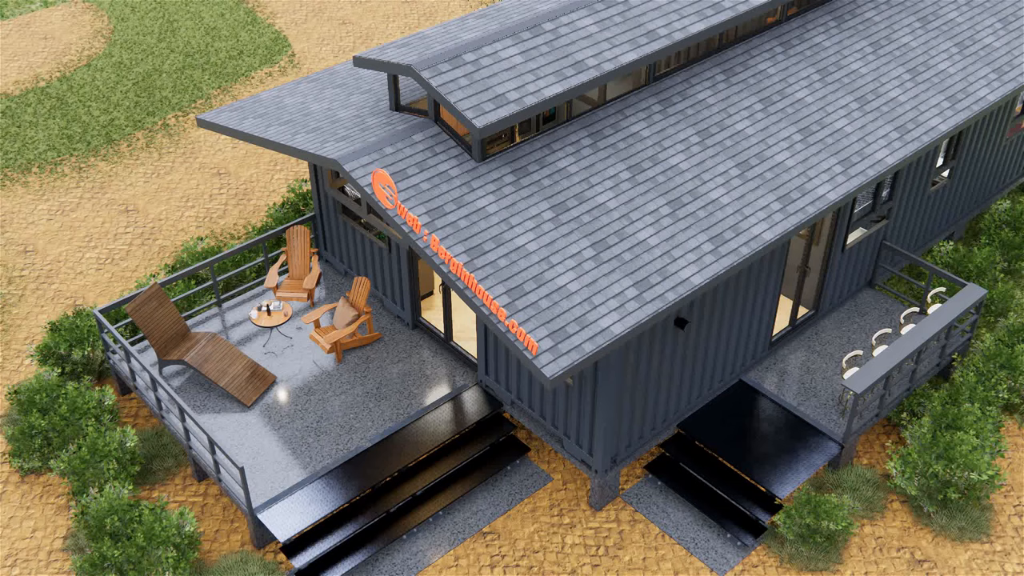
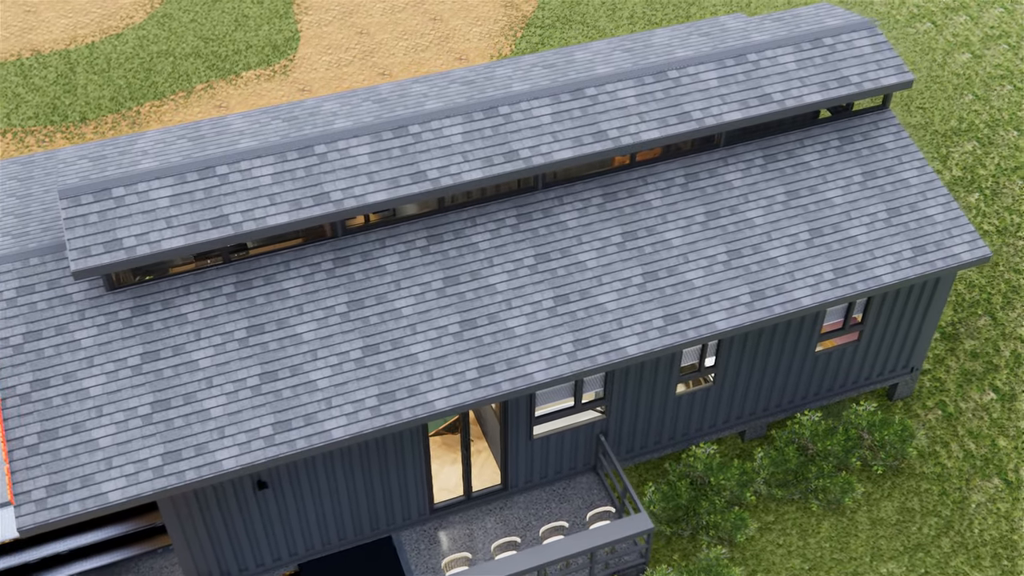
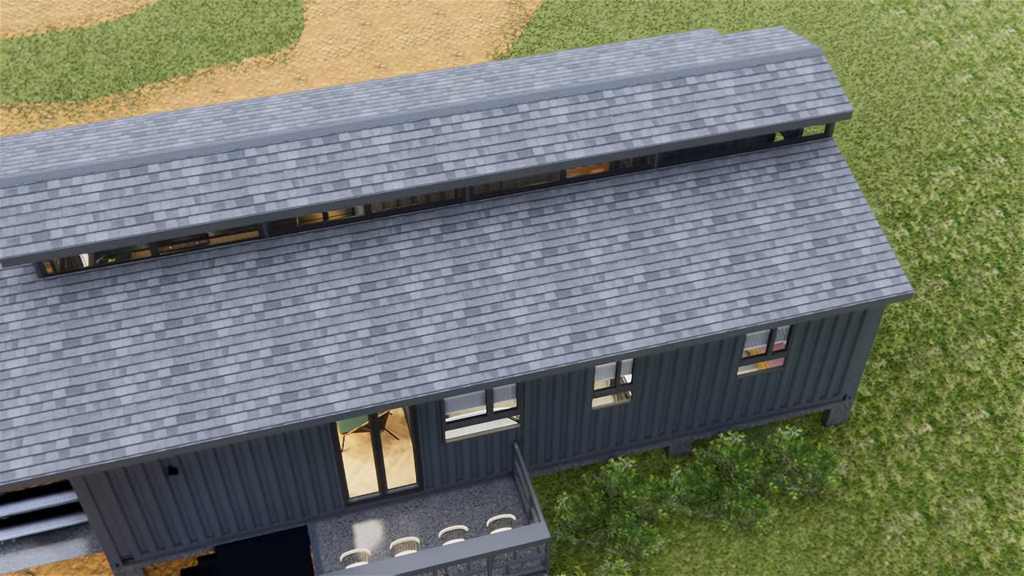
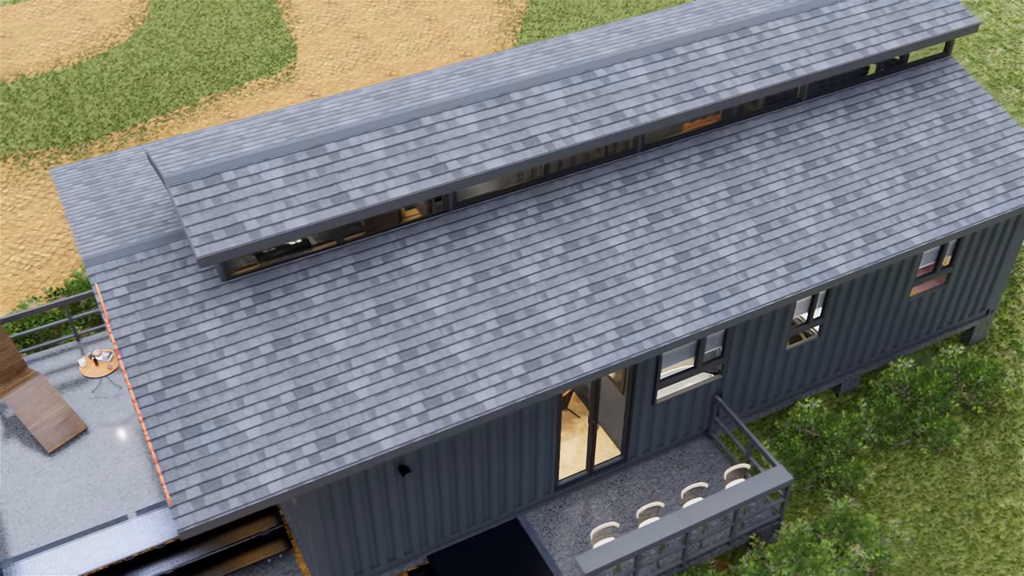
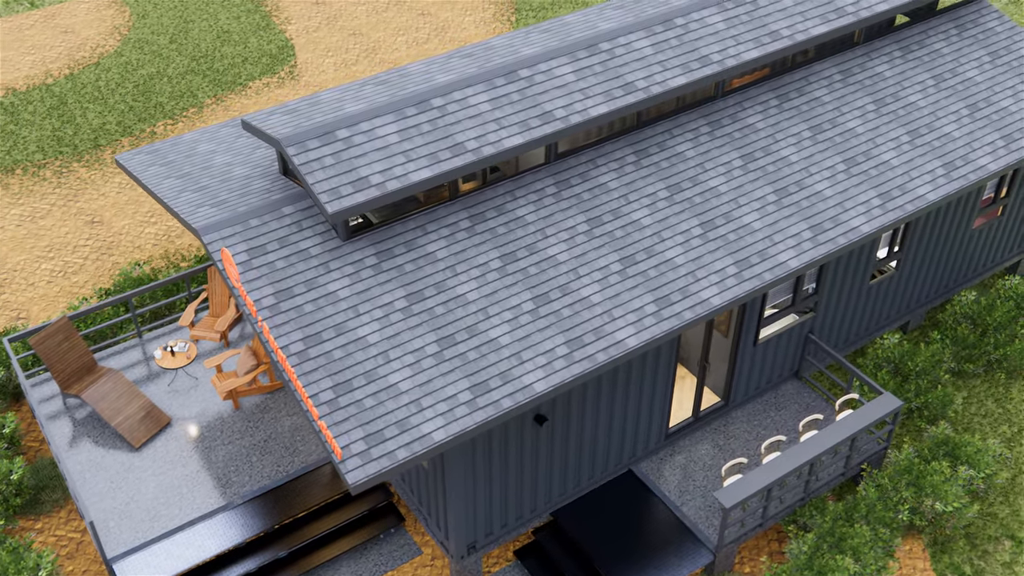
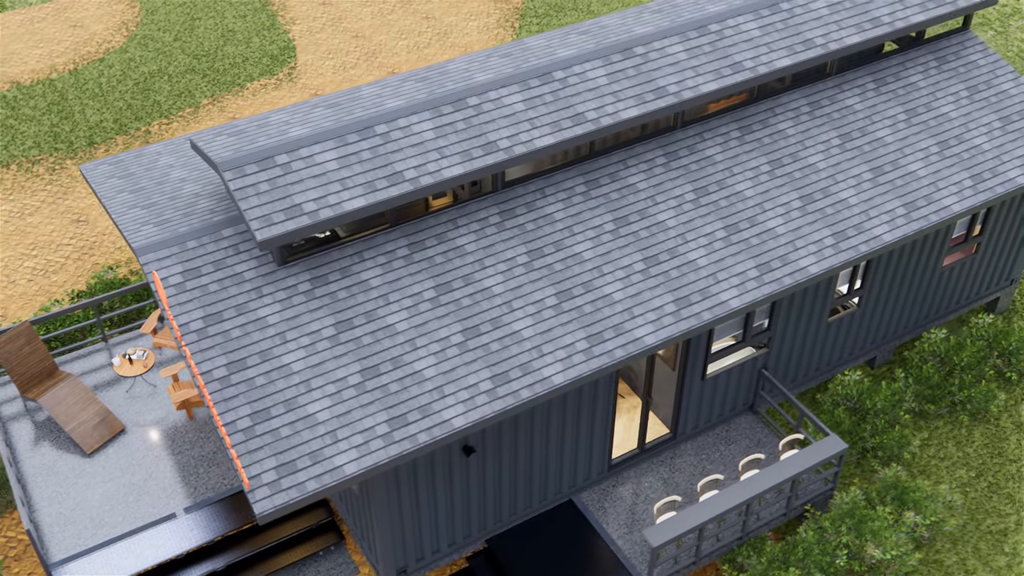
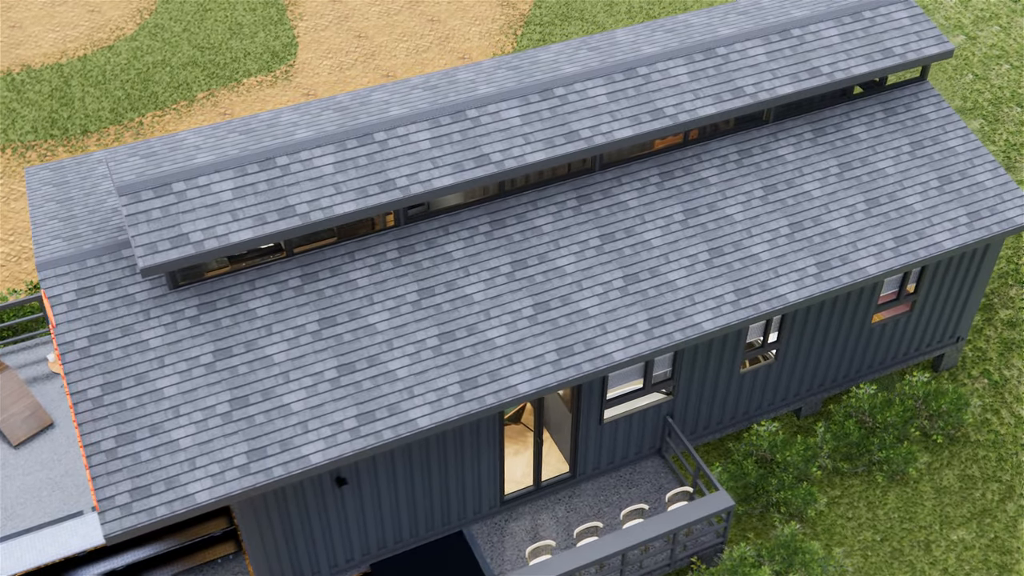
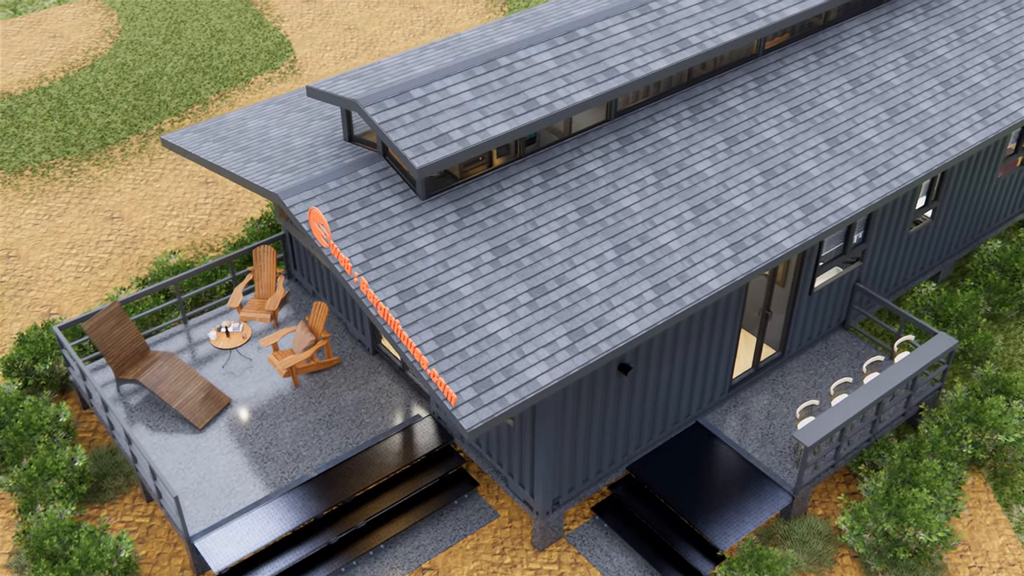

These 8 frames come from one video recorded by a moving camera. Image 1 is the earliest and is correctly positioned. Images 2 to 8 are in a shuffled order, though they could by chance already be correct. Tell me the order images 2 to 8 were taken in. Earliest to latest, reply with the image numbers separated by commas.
8, 5, 6, 4, 7, 2, 3
